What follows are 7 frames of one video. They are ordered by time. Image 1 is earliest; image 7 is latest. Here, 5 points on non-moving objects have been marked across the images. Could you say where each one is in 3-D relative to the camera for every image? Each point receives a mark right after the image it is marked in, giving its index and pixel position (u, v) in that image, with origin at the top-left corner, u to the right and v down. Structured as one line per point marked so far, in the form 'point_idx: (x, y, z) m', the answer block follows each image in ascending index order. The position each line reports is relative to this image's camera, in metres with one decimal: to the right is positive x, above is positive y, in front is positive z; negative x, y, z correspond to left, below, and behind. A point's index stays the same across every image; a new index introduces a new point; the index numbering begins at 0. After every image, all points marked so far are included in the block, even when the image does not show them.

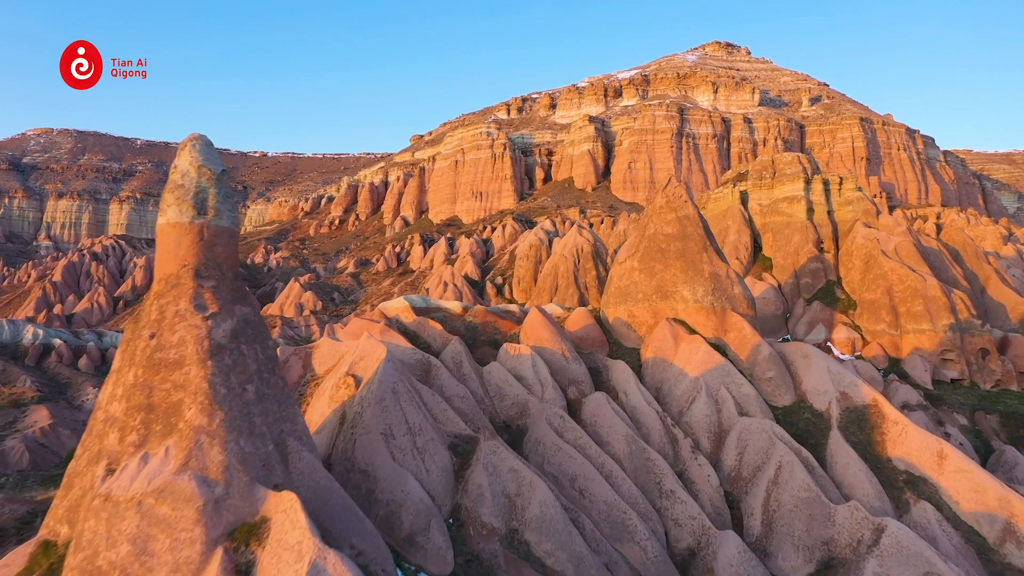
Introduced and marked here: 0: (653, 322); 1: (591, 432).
0: (+2.9, -0.8, +11.7) m
1: (+1.2, -2.2, +8.8) m
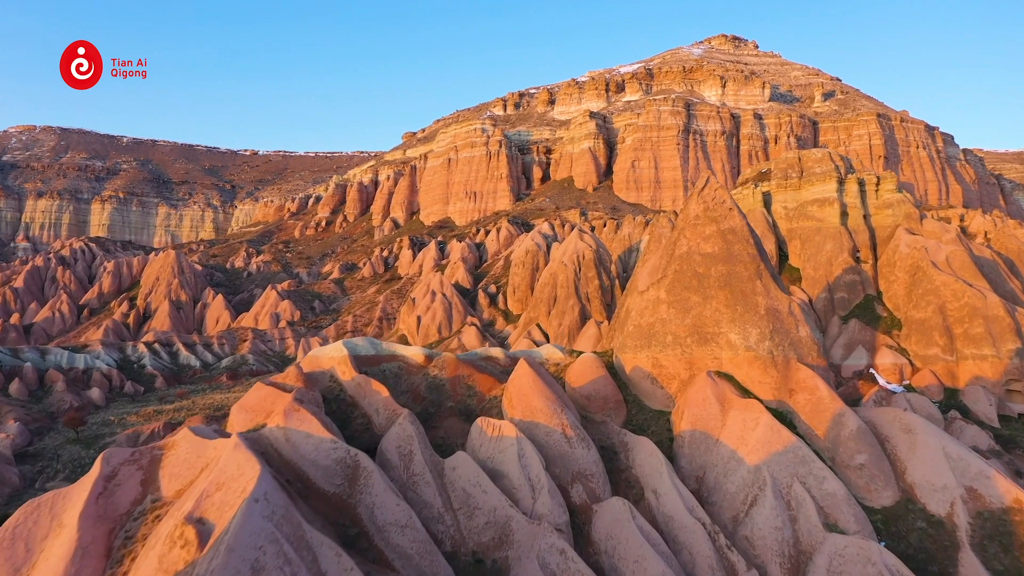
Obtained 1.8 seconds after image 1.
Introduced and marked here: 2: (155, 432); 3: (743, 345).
0: (+2.7, -1.4, +8.7) m
1: (+0.9, -2.8, +5.7) m
2: (-11.5, -4.6, +18.7) m
3: (+3.4, -0.9, +8.5) m
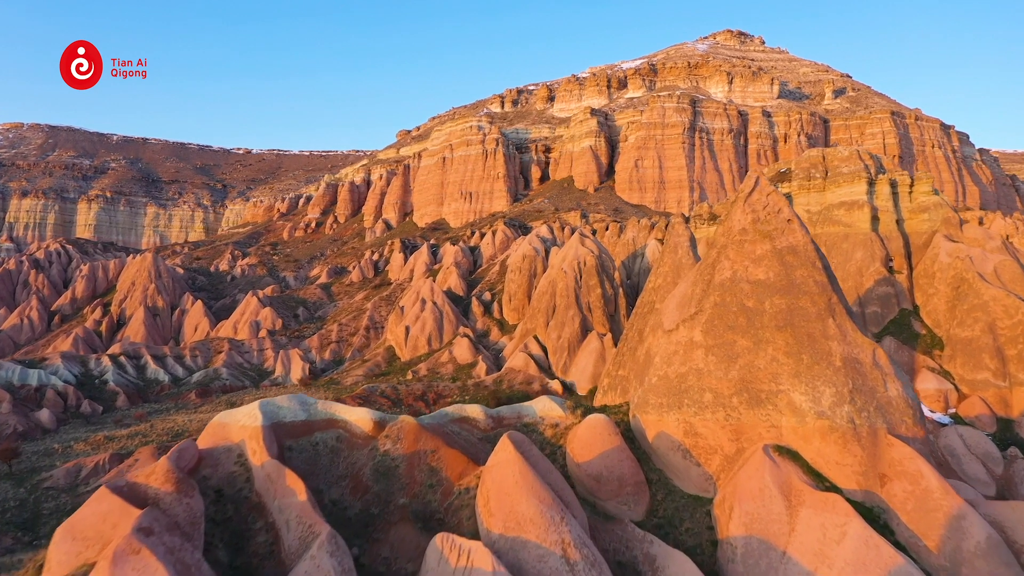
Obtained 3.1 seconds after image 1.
0: (+2.5, -1.8, +6.5) m
1: (+0.7, -3.2, +3.6) m
2: (-11.7, -5.0, +16.5) m
3: (+3.3, -1.3, +6.3) m
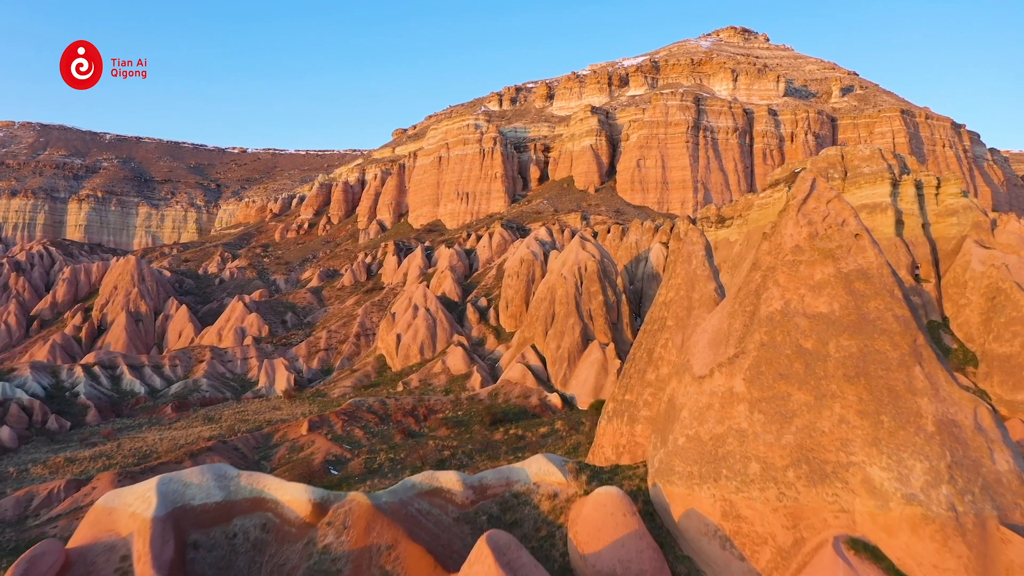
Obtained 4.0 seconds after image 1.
0: (+2.3, -2.1, +5.0) m
1: (+0.6, -3.5, +2.1) m
2: (-11.8, -5.3, +15.0) m
3: (+3.1, -1.6, +4.9) m
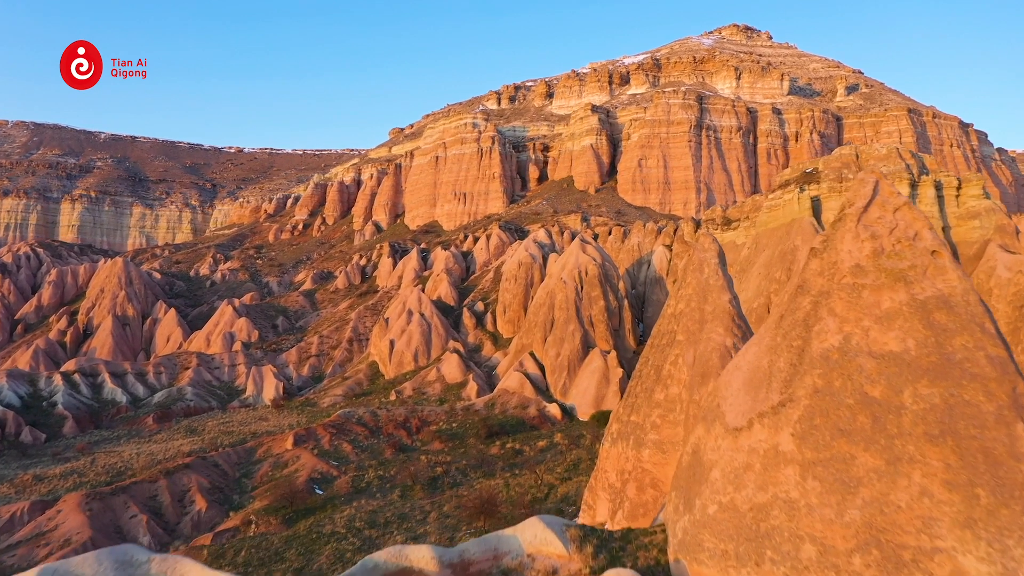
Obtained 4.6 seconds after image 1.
0: (+2.3, -2.3, +4.0) m
1: (+0.5, -3.7, +1.1) m
2: (-11.9, -5.5, +14.0) m
3: (+3.1, -1.8, +3.9) m
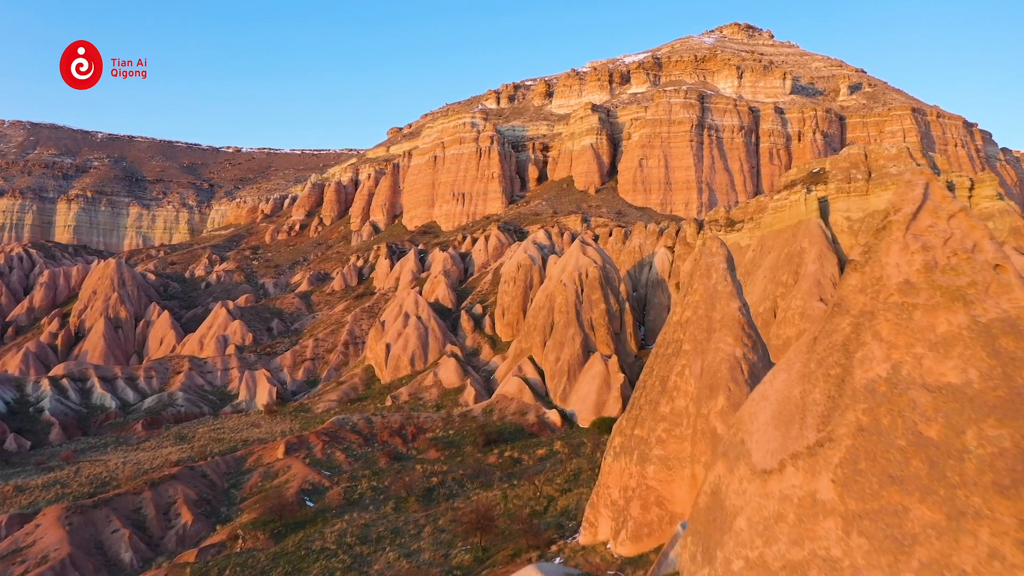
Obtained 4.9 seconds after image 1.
0: (+2.2, -2.4, +3.5) m
1: (+0.5, -3.8, +0.5) m
2: (-12.0, -5.6, +13.5) m
3: (+3.0, -1.9, +3.3) m
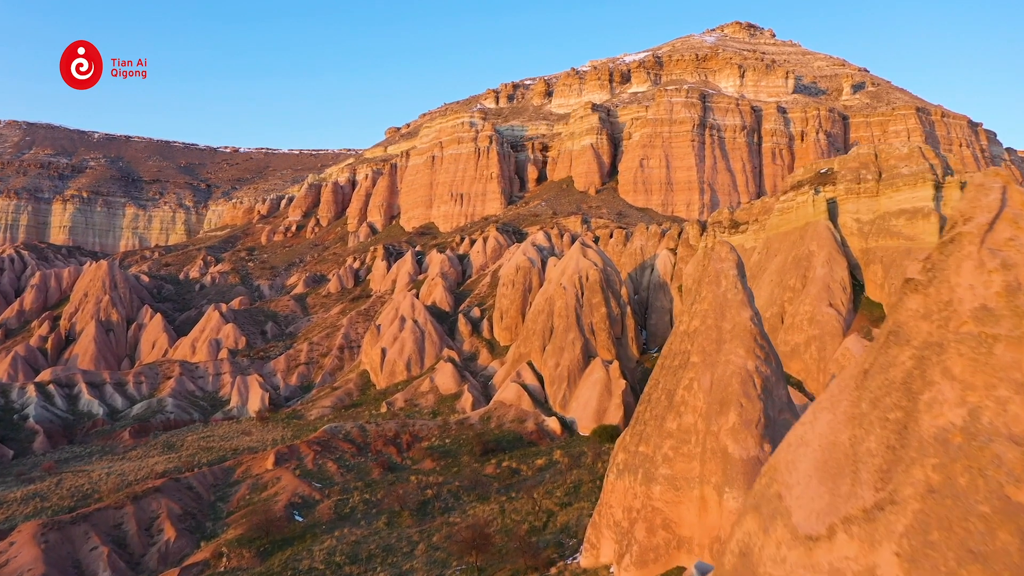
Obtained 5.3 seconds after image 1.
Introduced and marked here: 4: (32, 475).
0: (+2.2, -2.5, +2.9) m
1: (+0.4, -3.9, -0.1) m
2: (-12.0, -5.7, +12.8) m
3: (+3.0, -2.1, +2.7) m
4: (-14.3, -5.6, +17.4) m
